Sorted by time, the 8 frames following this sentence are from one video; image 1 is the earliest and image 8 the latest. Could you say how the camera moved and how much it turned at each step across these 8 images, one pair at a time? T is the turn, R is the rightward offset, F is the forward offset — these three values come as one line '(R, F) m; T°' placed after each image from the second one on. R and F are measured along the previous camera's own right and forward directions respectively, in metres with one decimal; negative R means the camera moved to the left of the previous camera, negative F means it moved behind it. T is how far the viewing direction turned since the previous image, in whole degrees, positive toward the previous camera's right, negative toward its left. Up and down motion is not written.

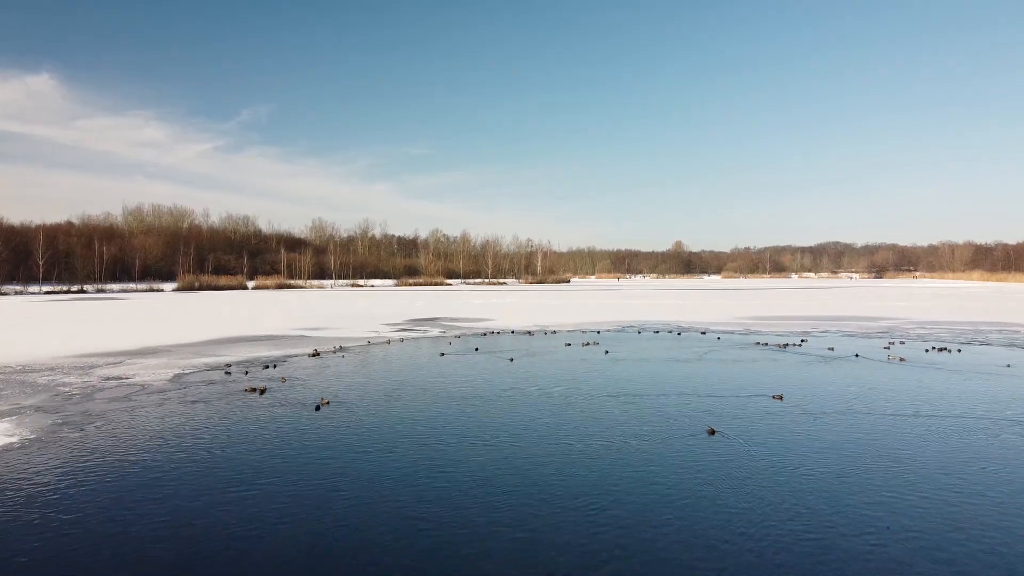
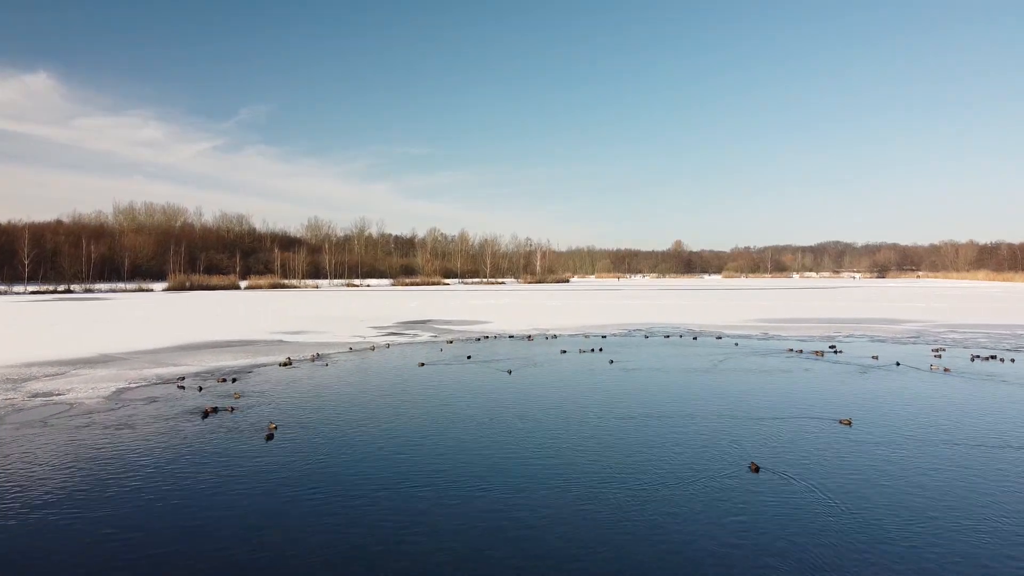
(+0.1, +1.8) m; 0°
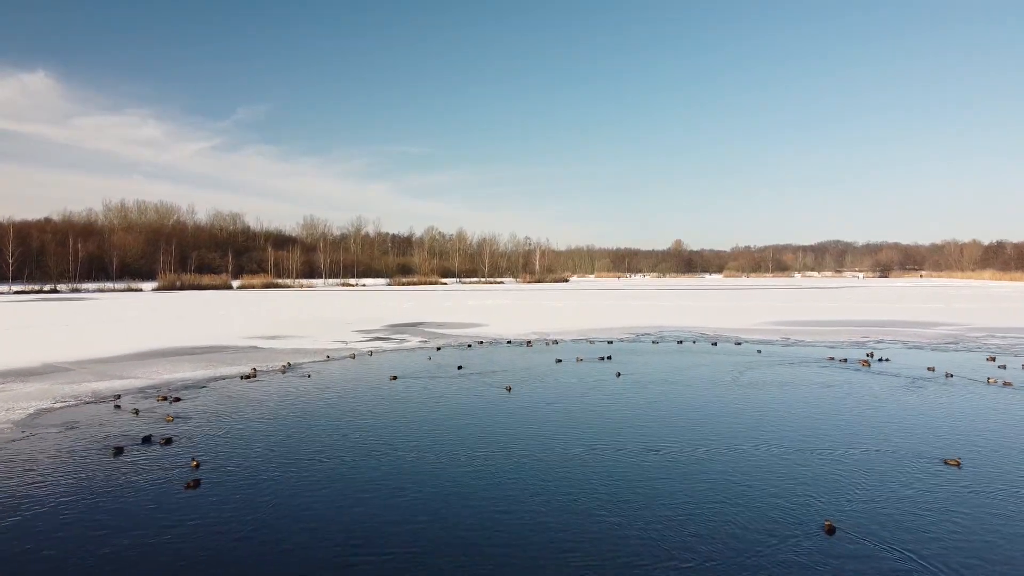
(0.0, +1.9) m; 0°
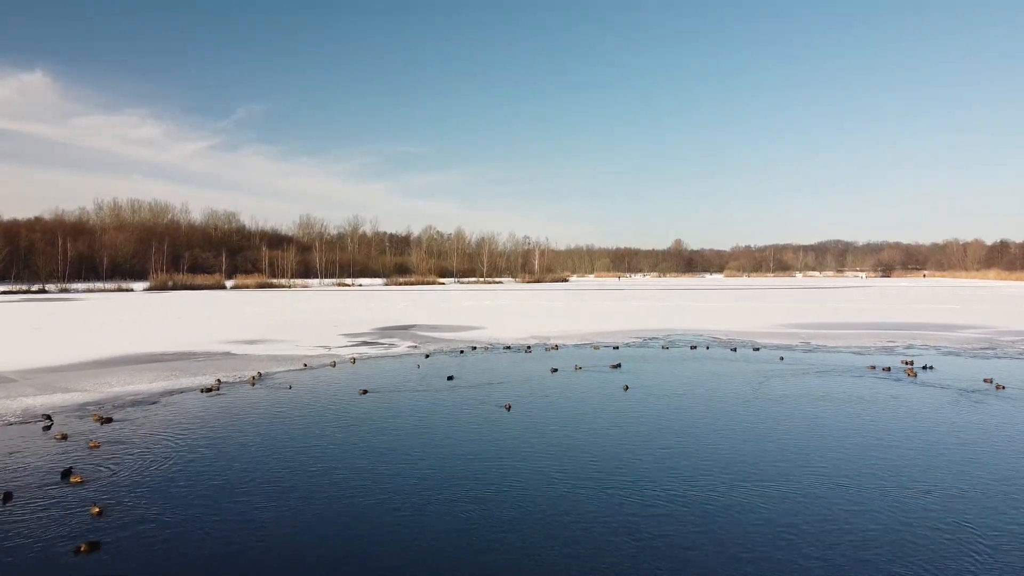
(0.0, +1.5) m; 0°
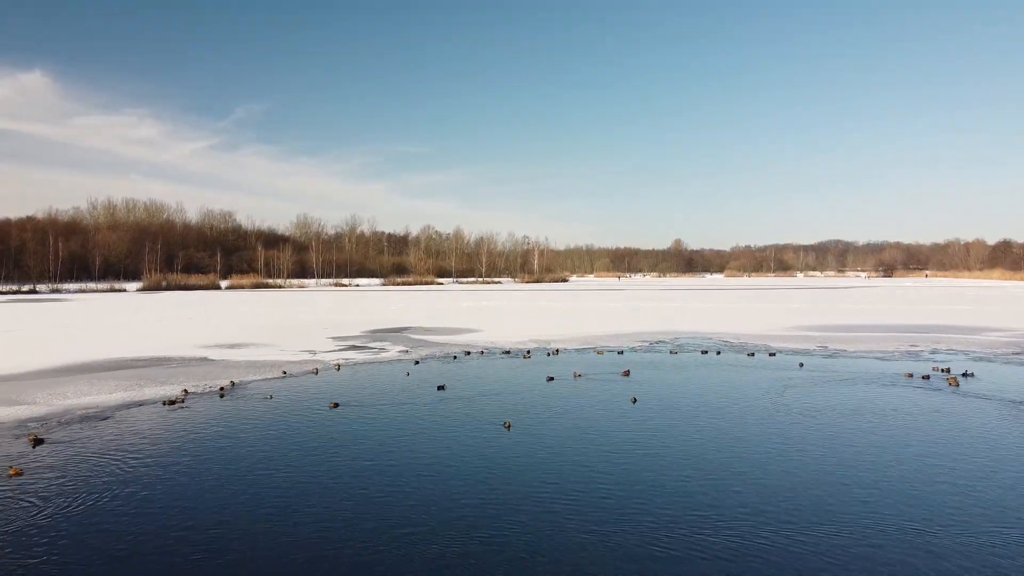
(0.0, +1.1) m; 0°
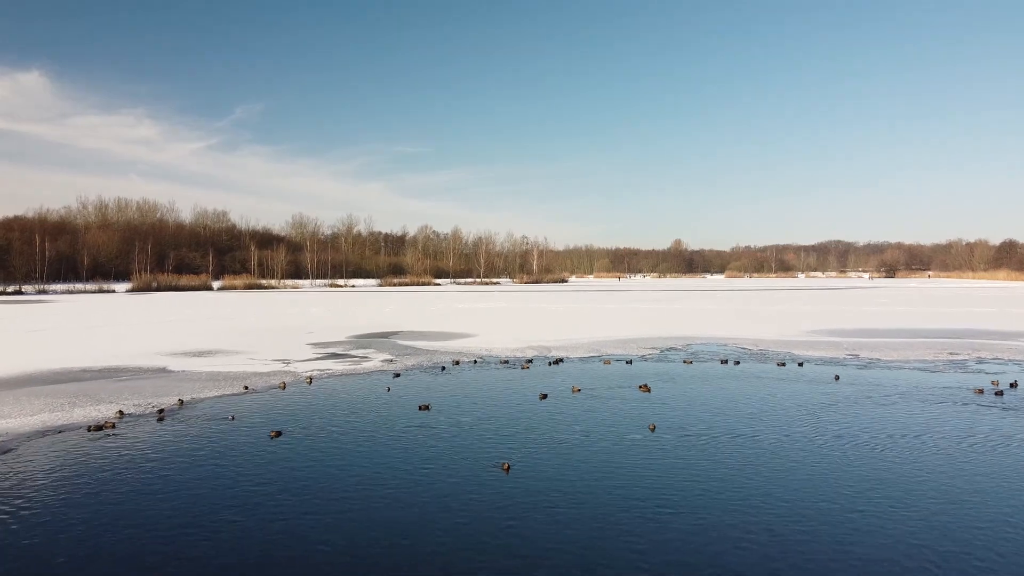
(+0.1, +1.7) m; 0°
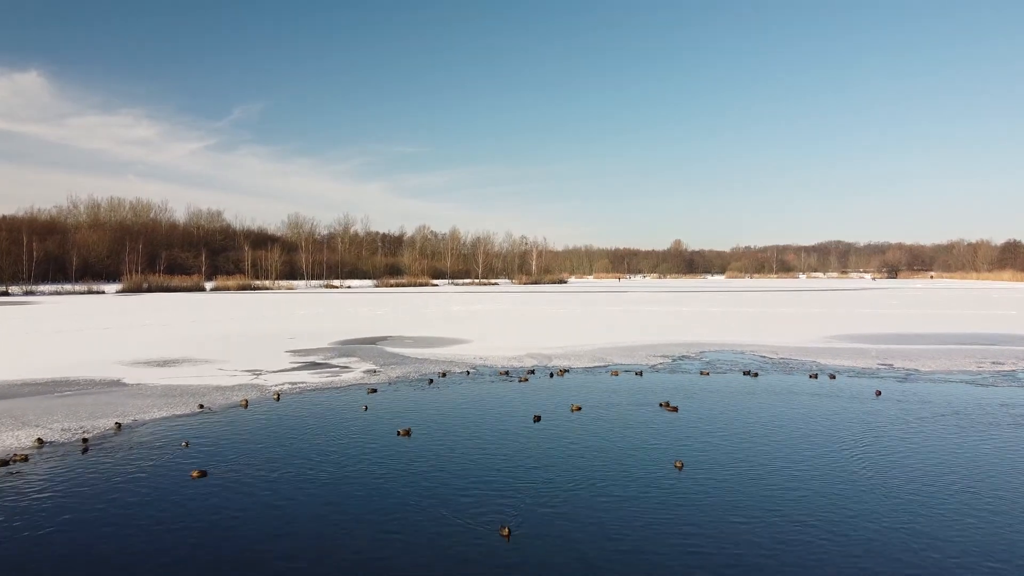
(0.0, +1.5) m; 0°
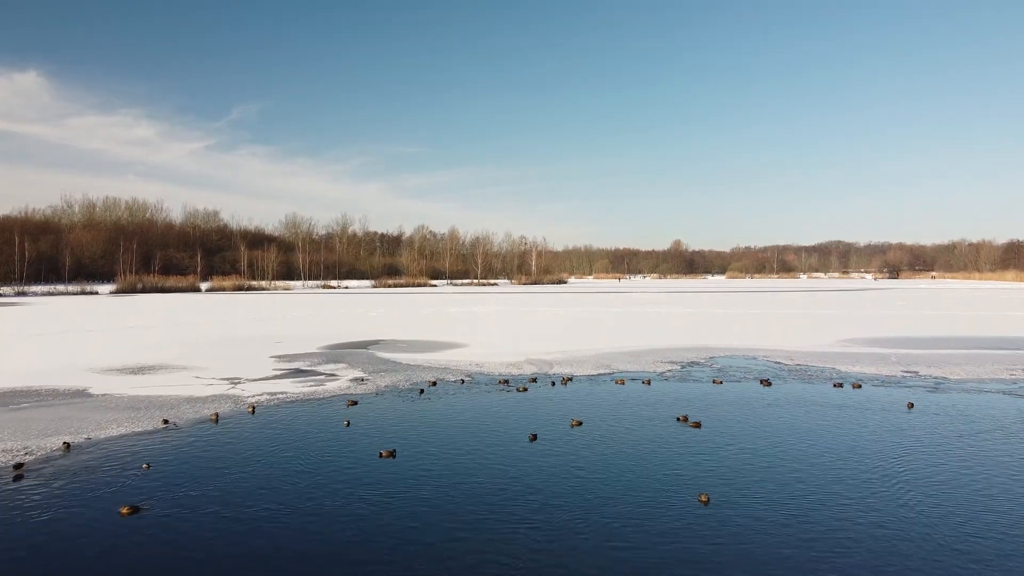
(0.0, +0.9) m; 0°
